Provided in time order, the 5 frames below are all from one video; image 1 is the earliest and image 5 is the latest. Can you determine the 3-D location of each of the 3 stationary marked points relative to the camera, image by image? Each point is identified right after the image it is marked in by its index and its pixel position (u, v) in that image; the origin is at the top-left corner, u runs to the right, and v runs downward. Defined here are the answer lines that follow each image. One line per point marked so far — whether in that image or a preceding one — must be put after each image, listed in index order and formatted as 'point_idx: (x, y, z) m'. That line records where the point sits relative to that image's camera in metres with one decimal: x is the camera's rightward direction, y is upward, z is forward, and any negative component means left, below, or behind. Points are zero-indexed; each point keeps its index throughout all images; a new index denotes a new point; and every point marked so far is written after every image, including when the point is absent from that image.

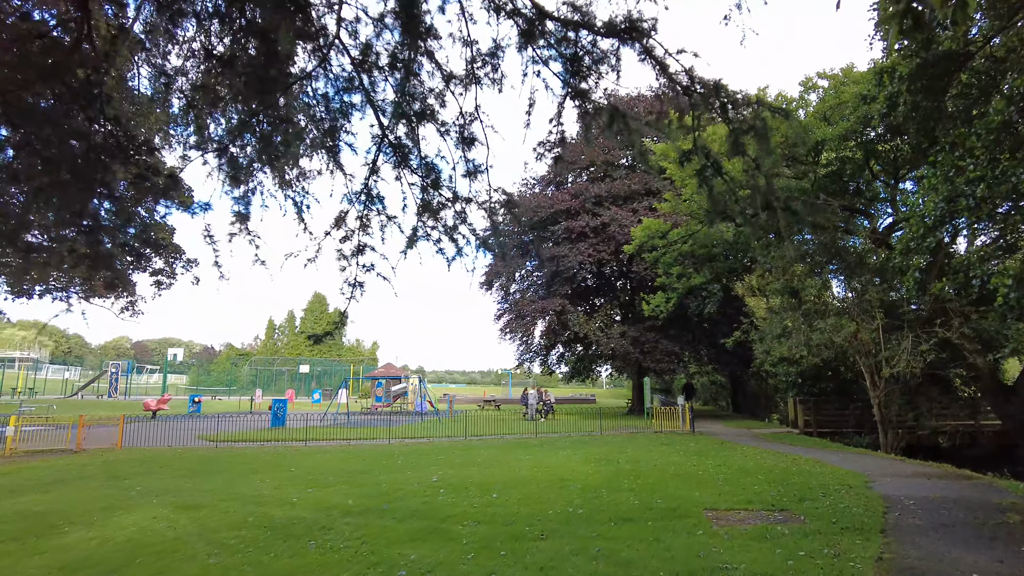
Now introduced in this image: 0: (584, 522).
0: (+0.8, -2.7, +7.0) m
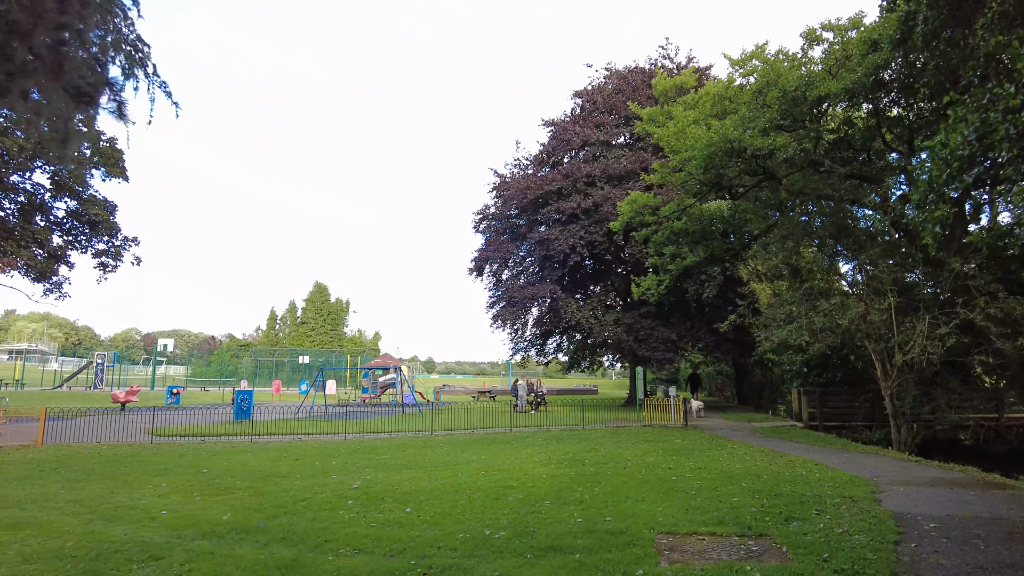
0: (-0.2, -2.4, +5.3) m
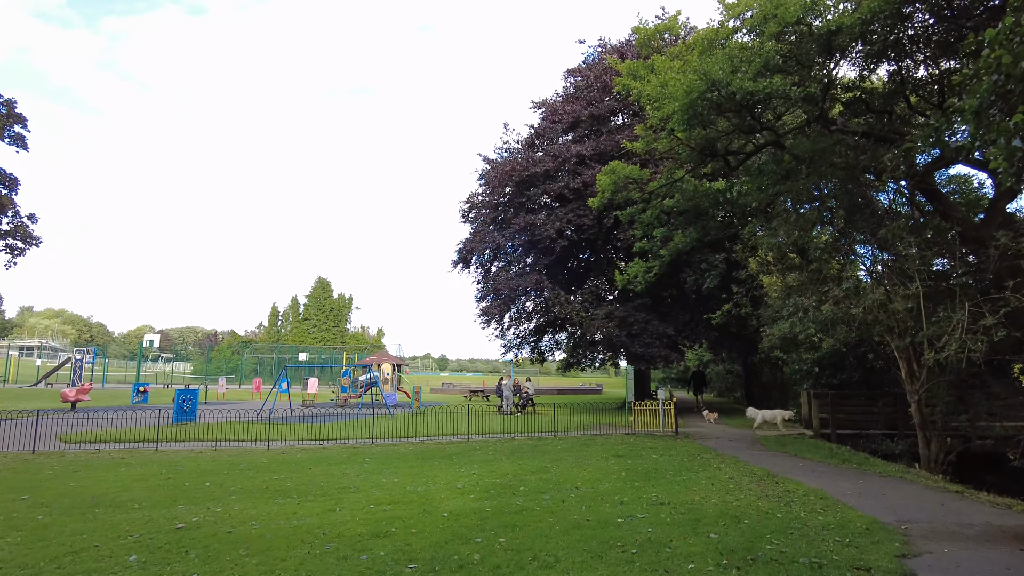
0: (-1.5, -2.0, +2.9) m
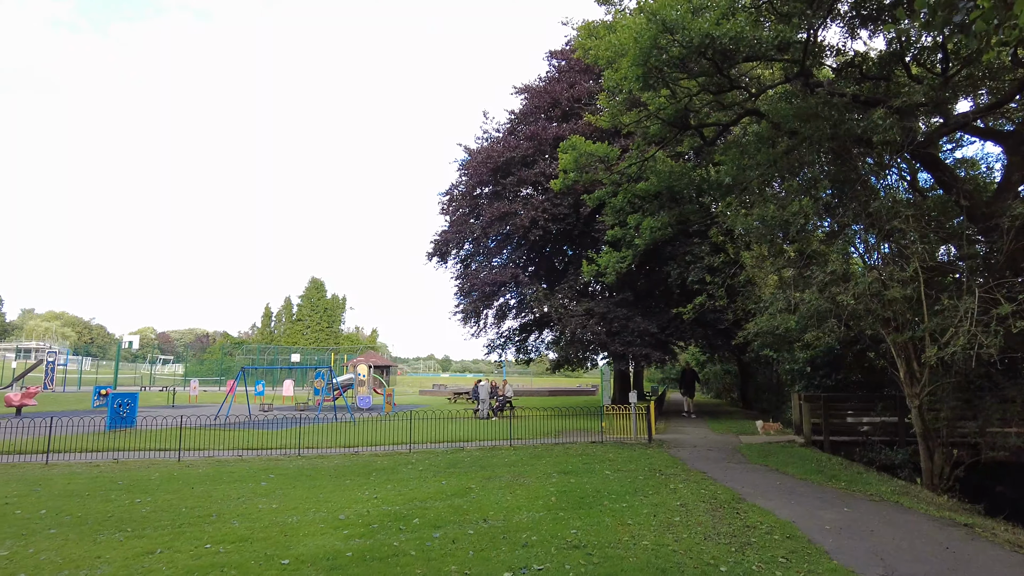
0: (-2.7, -1.8, +1.3) m
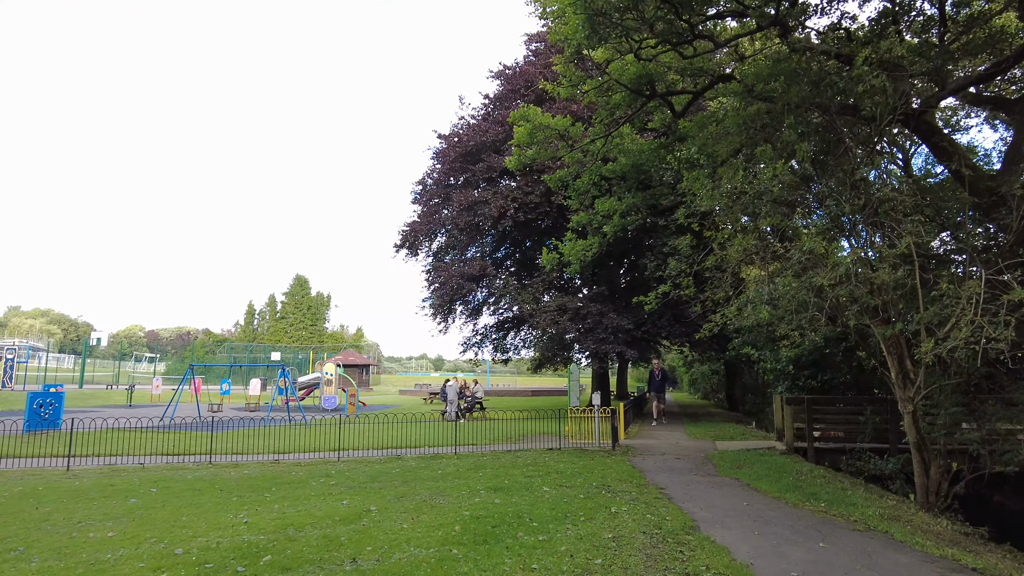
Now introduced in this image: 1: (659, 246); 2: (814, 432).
0: (-3.6, -1.6, -0.2) m
1: (+4.4, +1.3, +18.1) m
2: (+6.5, -3.1, +12.9) m
